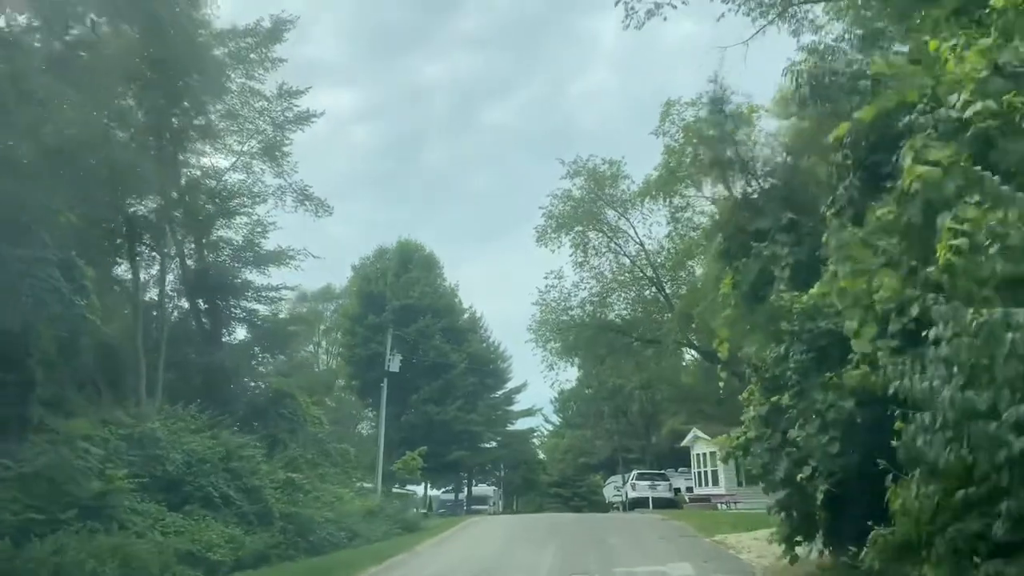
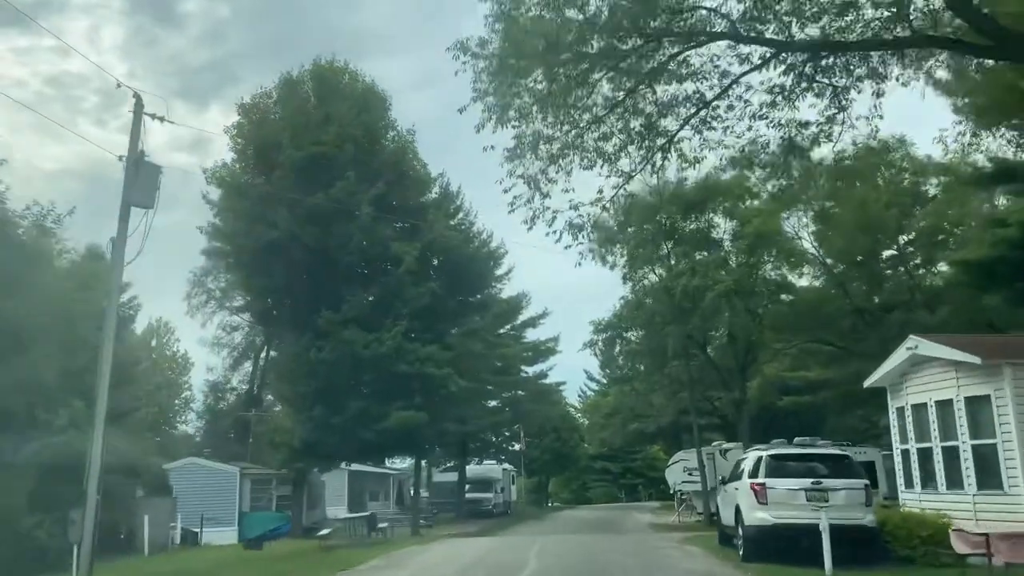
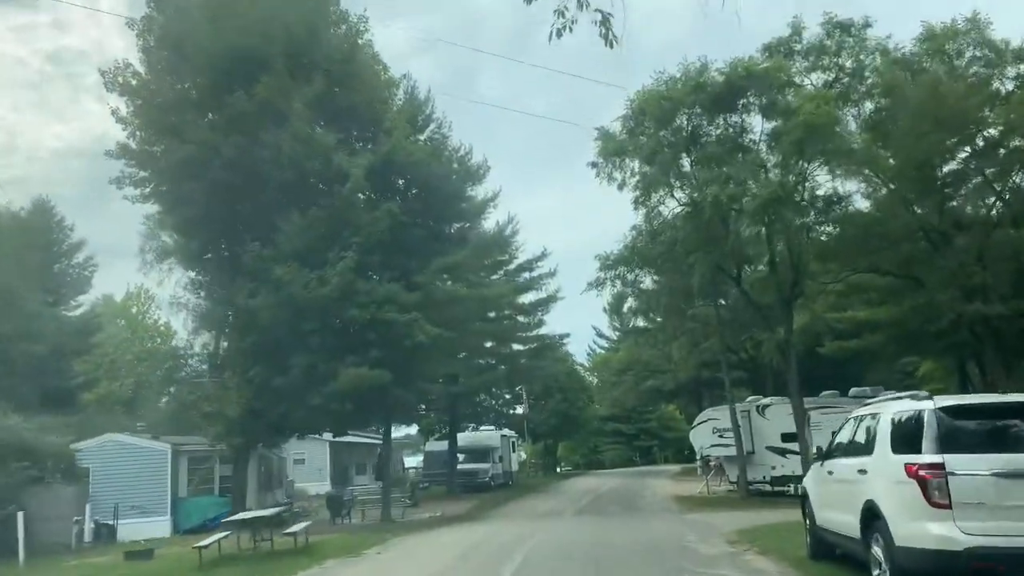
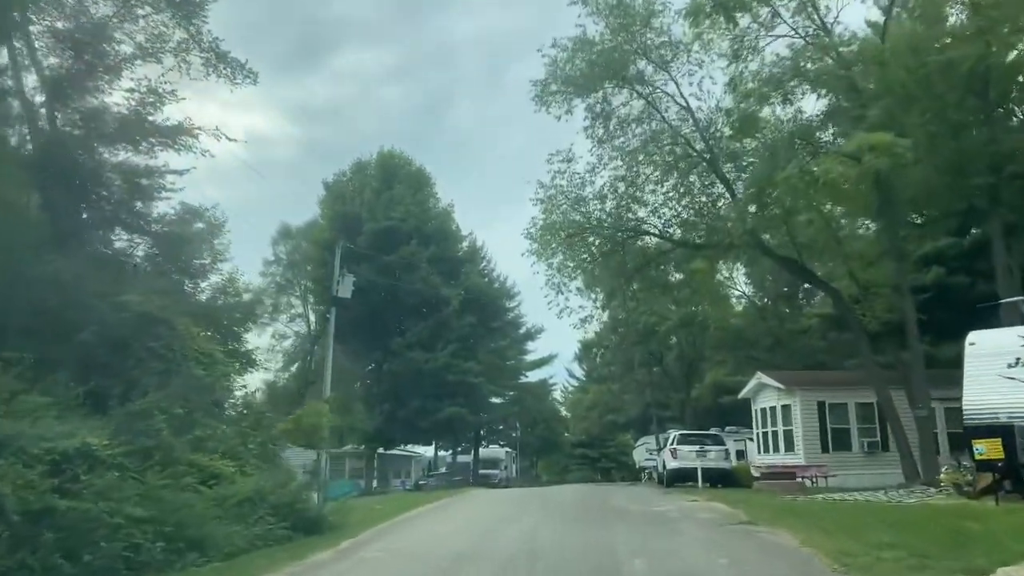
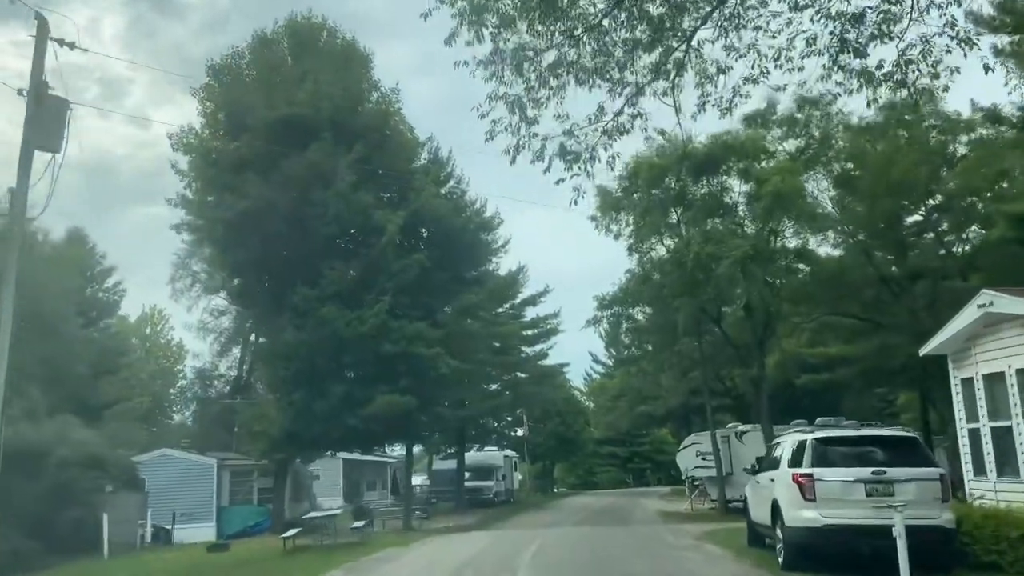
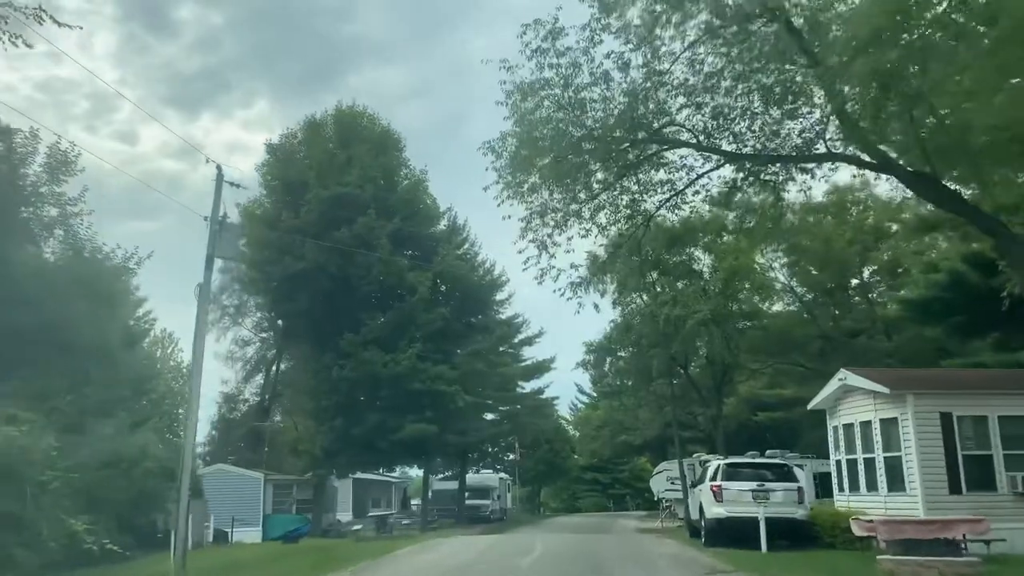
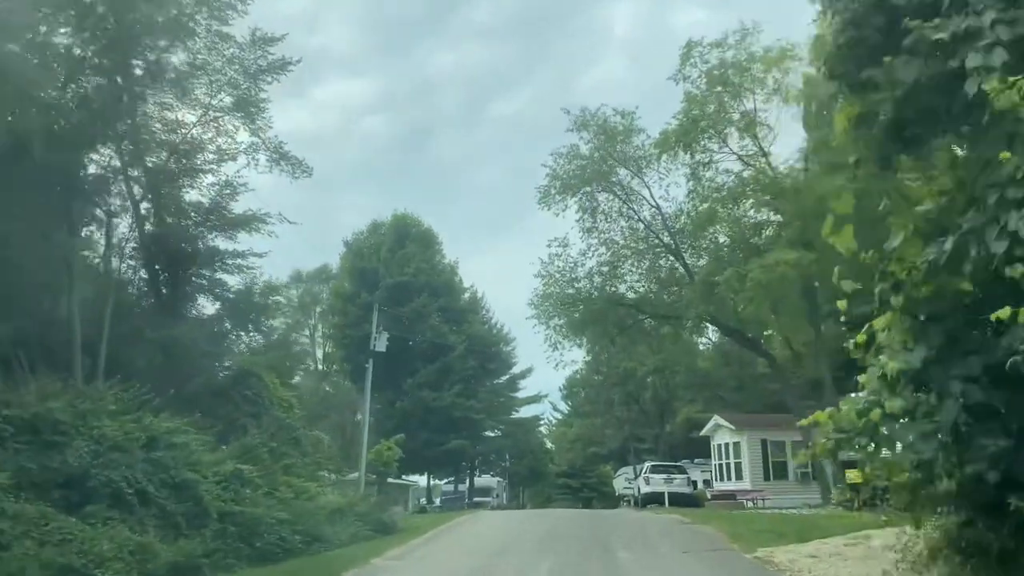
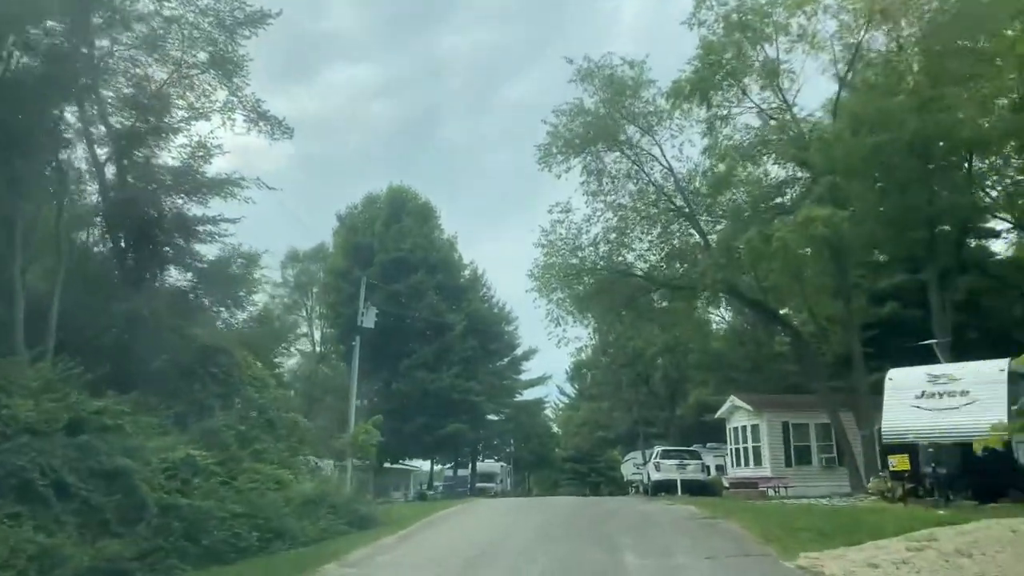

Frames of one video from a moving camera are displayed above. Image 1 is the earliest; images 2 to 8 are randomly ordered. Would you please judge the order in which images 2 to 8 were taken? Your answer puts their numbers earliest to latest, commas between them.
7, 8, 4, 6, 2, 5, 3
